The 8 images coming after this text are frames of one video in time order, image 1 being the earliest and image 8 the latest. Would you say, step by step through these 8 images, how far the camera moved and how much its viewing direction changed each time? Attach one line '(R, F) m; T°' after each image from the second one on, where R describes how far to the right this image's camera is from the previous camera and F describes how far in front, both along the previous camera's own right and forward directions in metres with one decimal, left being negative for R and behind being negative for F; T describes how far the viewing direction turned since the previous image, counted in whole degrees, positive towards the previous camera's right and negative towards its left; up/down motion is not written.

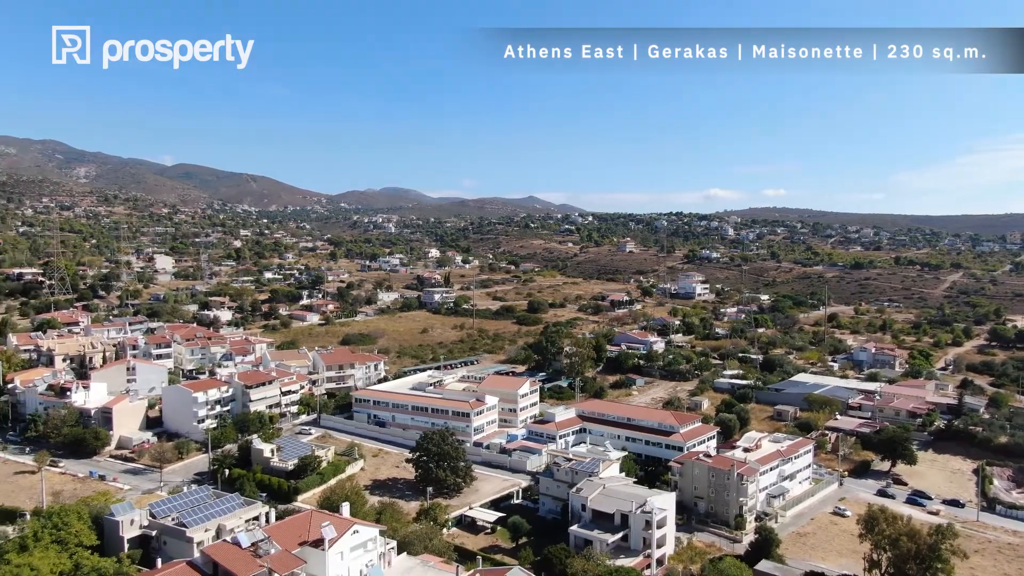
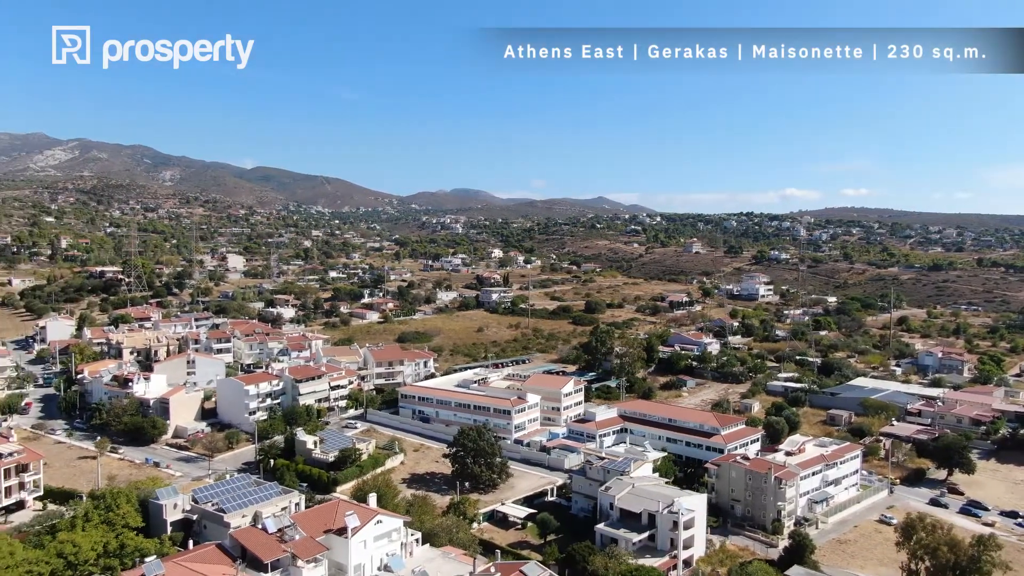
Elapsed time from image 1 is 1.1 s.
(+1.0, -0.1) m; -5°
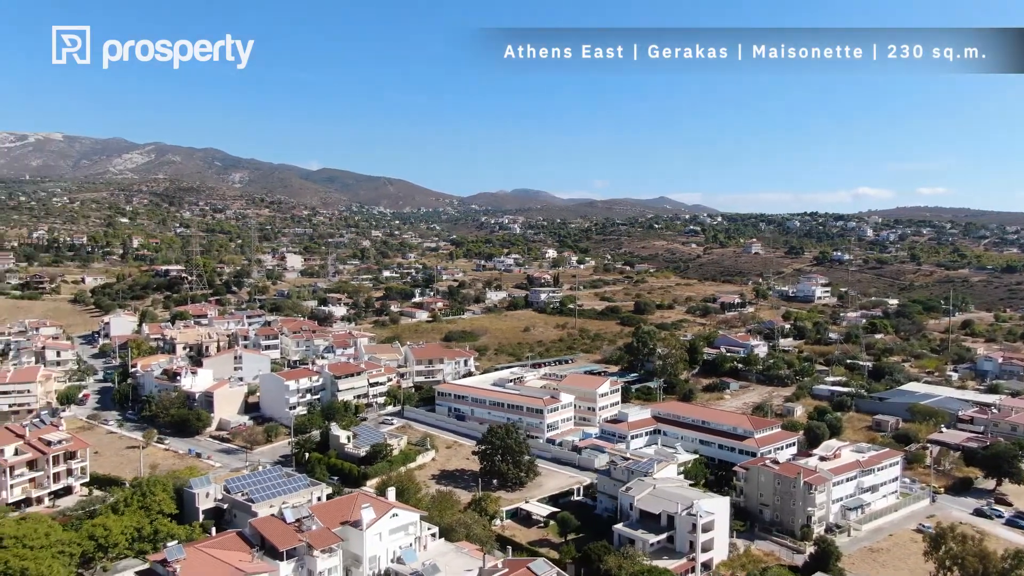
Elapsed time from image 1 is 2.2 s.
(+1.0, -0.1) m; -5°
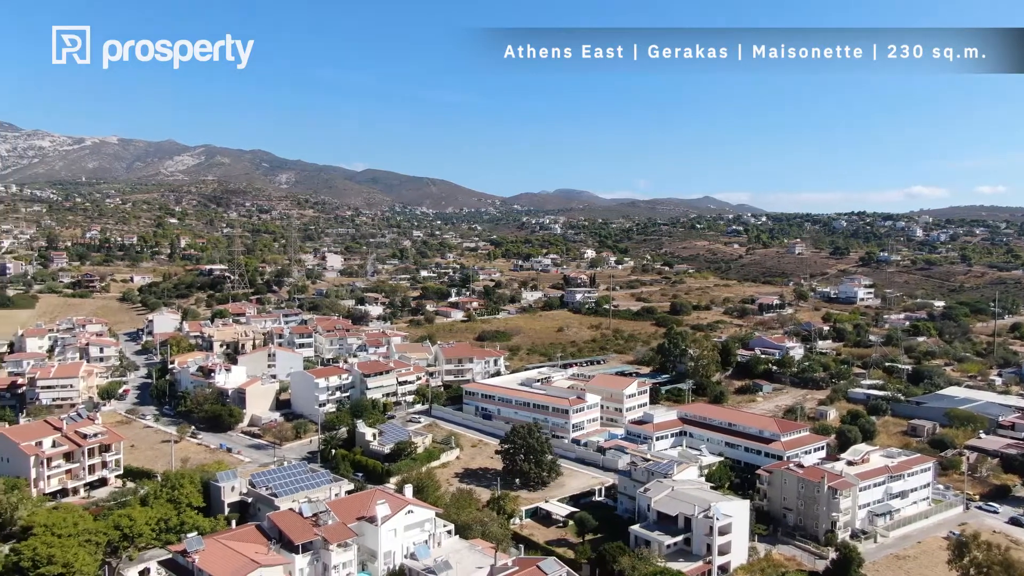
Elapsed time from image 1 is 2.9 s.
(+0.6, -0.1) m; -3°
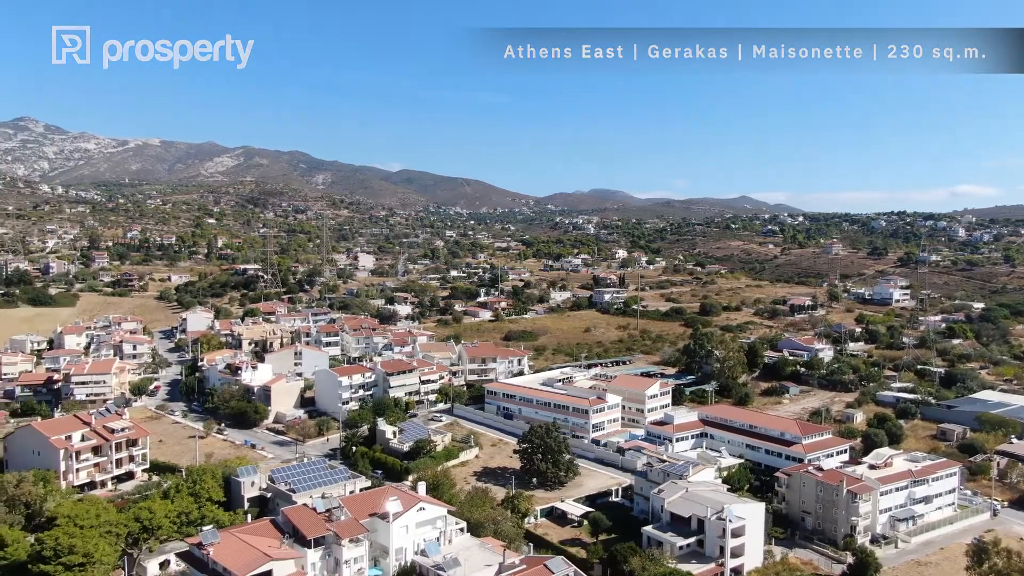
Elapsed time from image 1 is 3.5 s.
(+0.5, -0.1) m; -3°
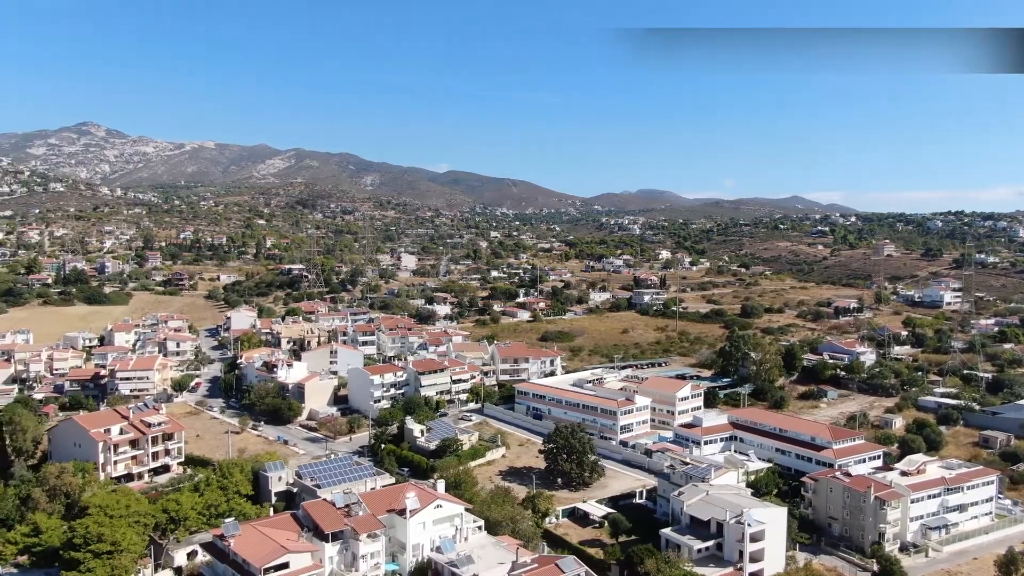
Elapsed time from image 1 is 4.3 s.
(+0.7, -0.1) m; -3°
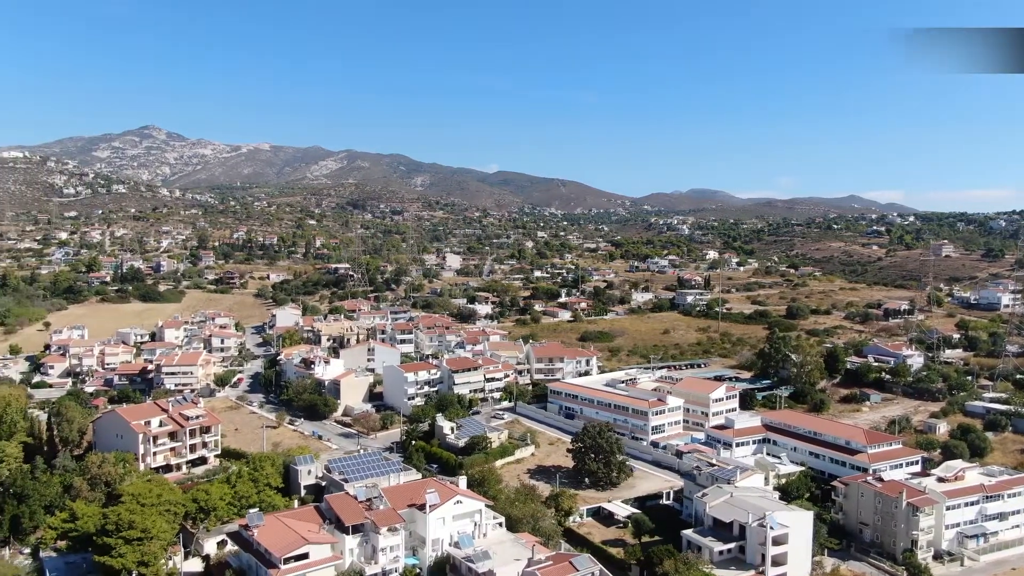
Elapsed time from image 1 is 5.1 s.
(+0.7, -0.1) m; -4°
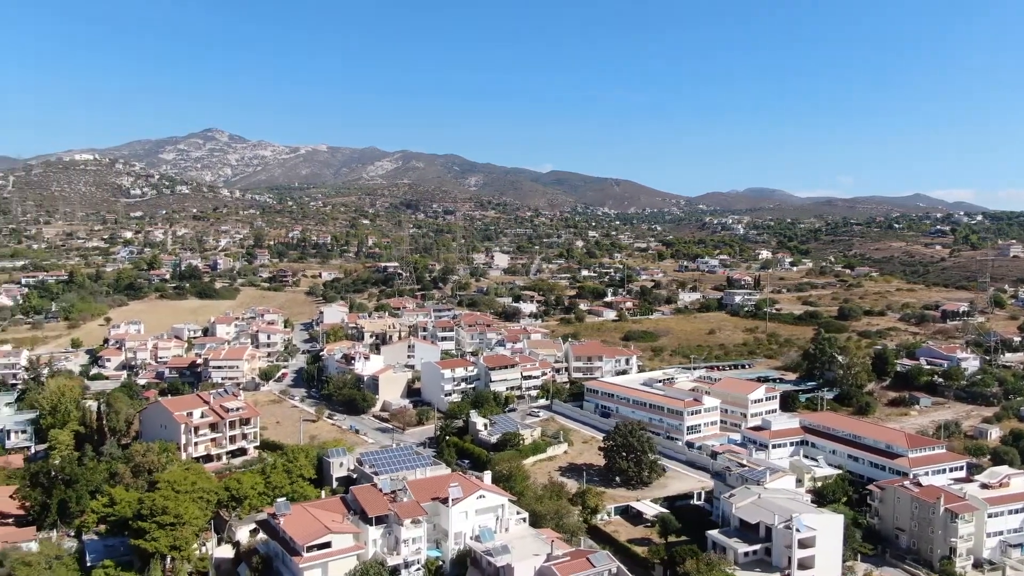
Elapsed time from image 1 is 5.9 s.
(+0.7, -0.1) m; -4°
